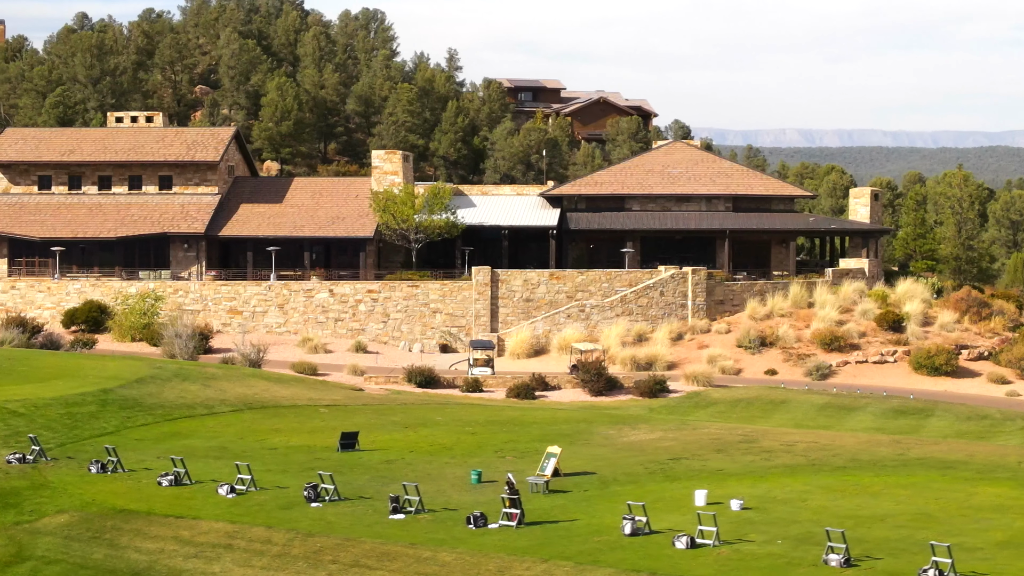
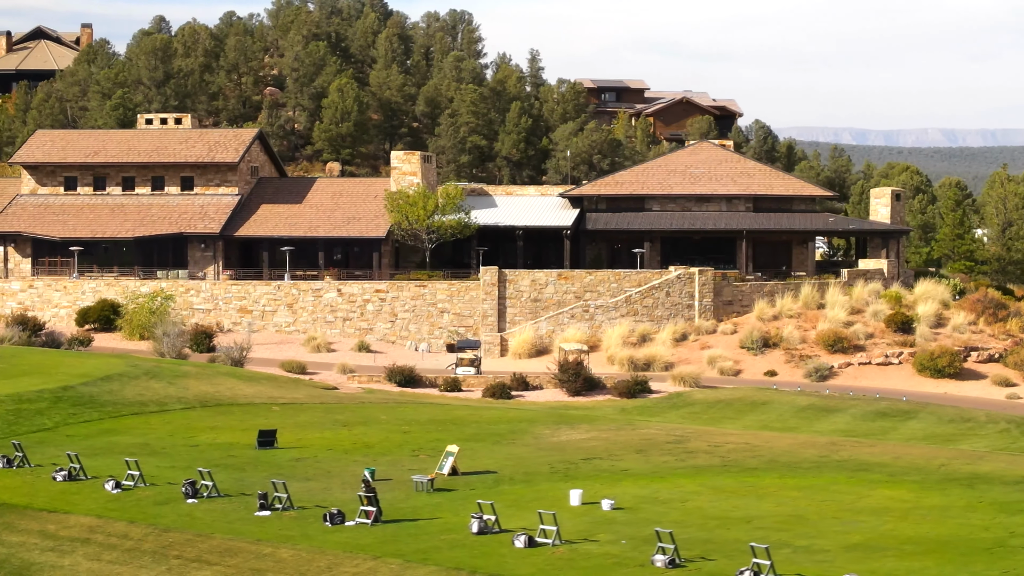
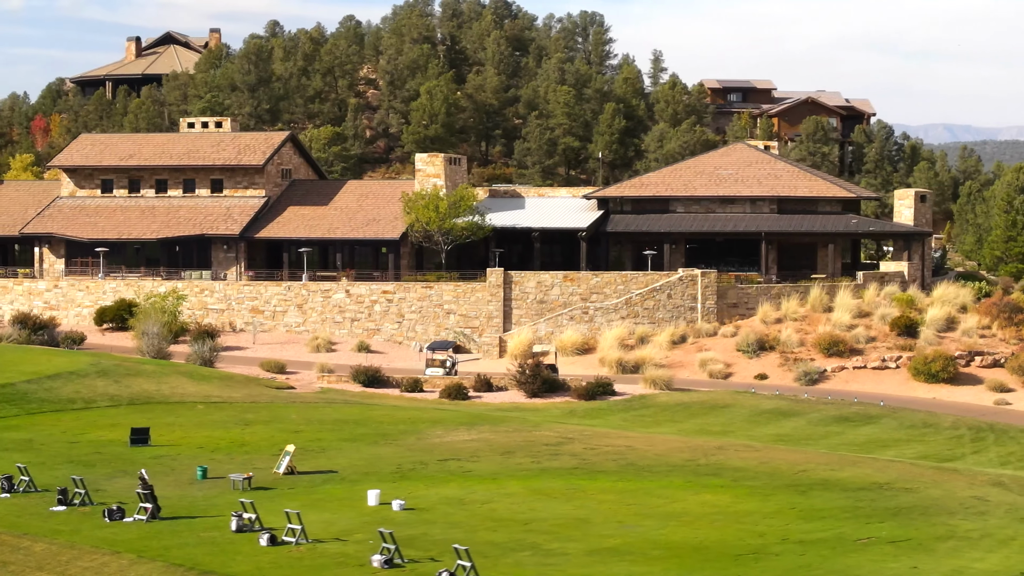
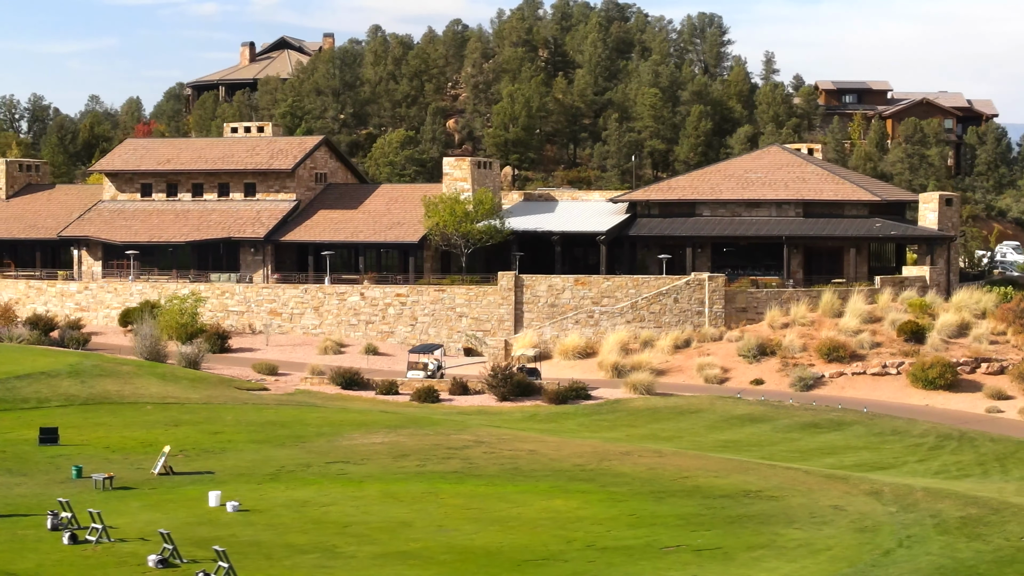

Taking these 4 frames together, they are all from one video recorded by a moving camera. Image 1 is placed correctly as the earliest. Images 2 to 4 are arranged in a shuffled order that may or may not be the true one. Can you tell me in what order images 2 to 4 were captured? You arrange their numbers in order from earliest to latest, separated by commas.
2, 3, 4
